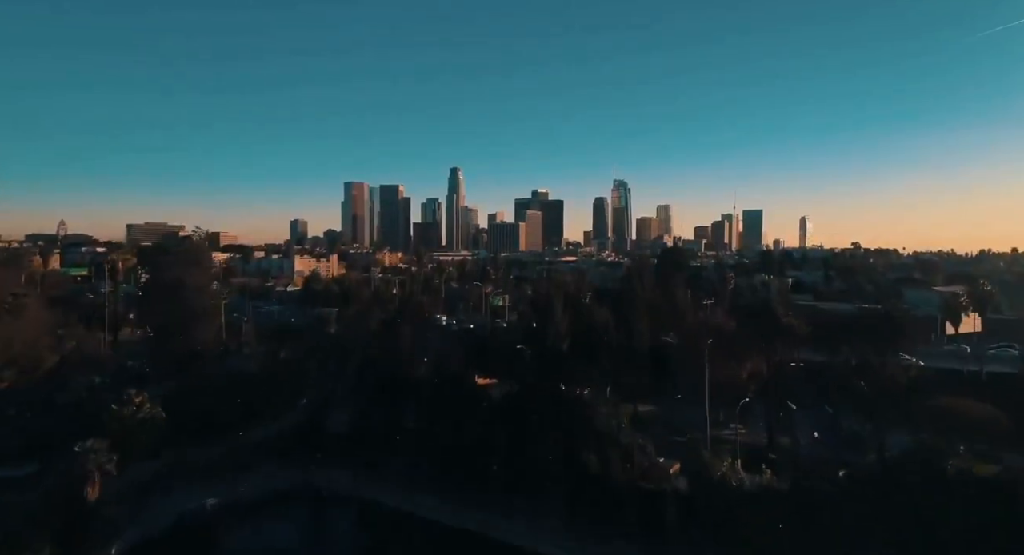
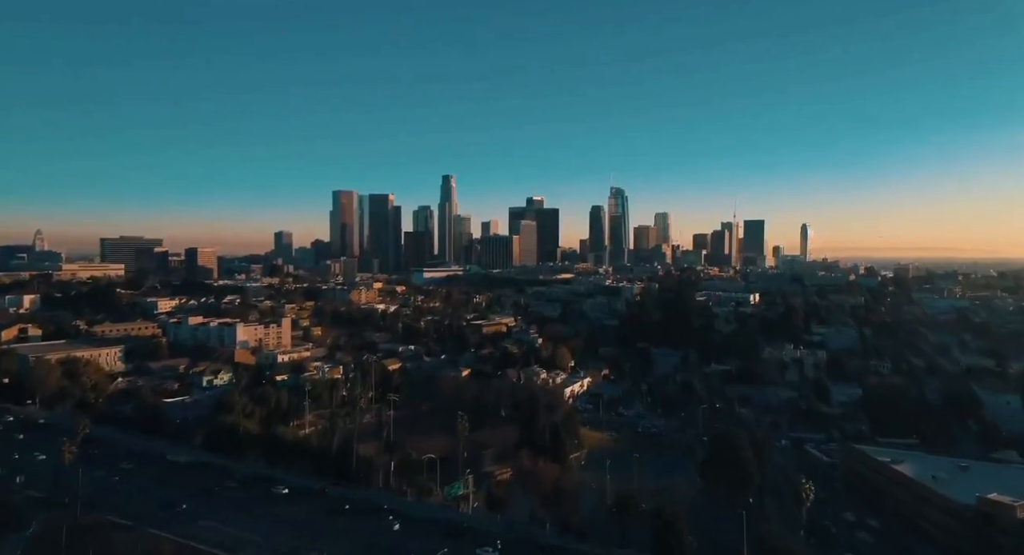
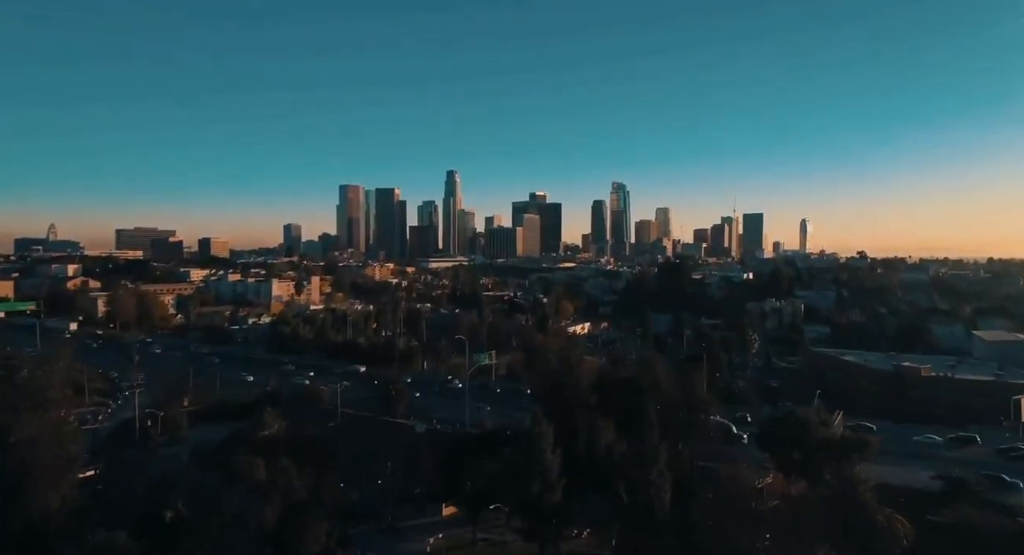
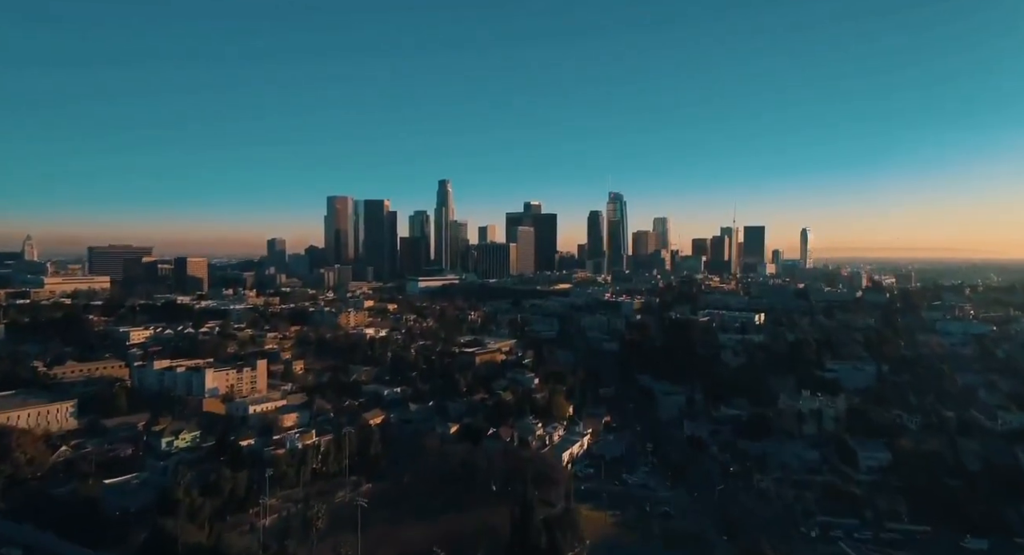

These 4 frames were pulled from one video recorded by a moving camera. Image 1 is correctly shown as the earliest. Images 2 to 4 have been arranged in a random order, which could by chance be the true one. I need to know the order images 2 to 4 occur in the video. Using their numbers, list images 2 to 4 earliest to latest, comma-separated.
3, 2, 4
